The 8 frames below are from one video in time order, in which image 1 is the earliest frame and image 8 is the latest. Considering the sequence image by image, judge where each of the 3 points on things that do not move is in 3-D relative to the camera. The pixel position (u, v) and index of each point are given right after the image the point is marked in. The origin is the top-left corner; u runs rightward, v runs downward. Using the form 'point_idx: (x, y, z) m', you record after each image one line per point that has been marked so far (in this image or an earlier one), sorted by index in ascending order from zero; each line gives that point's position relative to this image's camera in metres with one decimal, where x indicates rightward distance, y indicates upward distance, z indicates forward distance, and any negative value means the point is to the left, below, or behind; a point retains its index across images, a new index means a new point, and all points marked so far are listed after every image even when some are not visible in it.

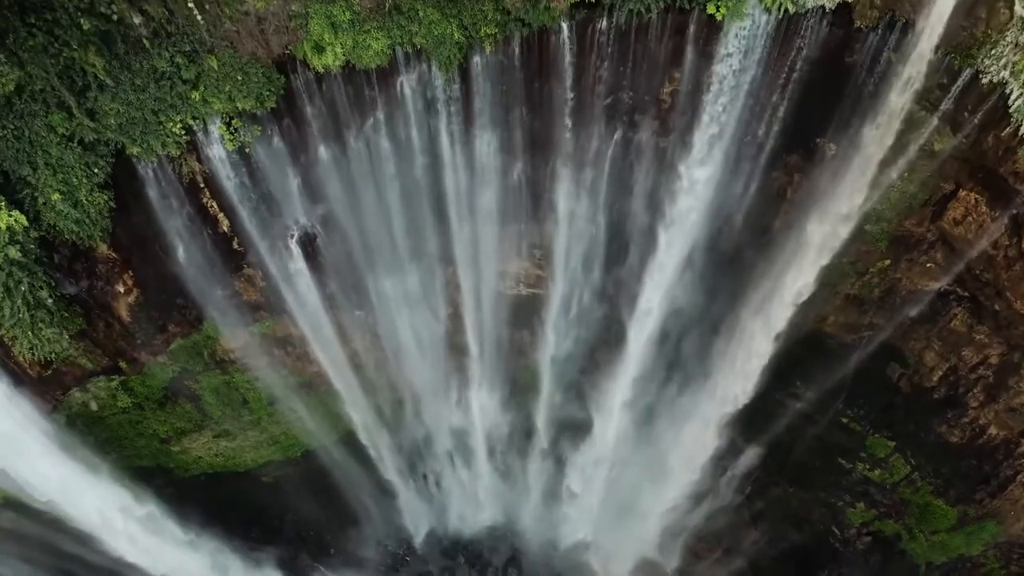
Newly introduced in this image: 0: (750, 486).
0: (+4.0, -3.4, +12.2) m
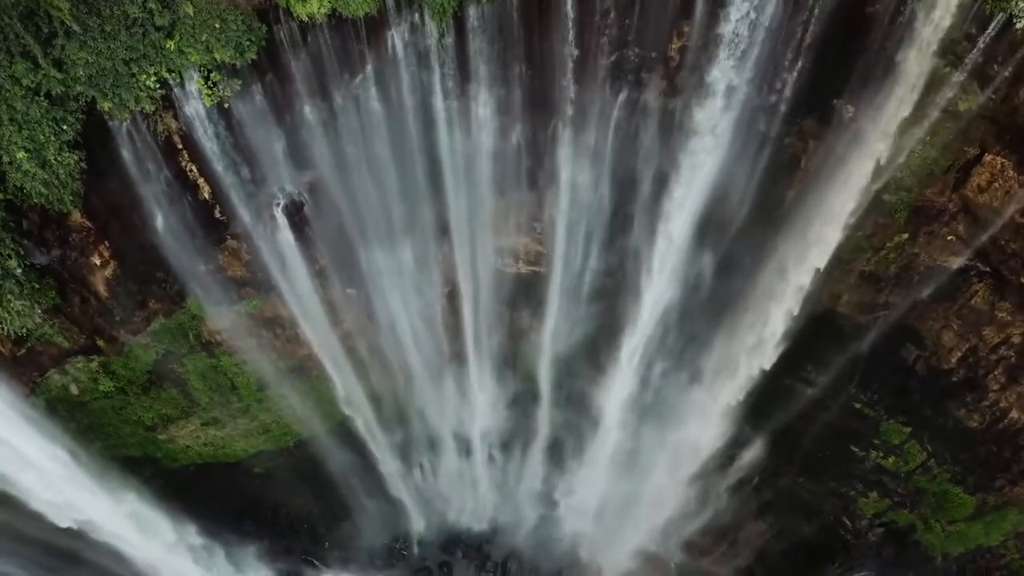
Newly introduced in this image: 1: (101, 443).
0: (+4.0, -3.1, +11.8) m
1: (-6.1, -2.3, +10.7) m
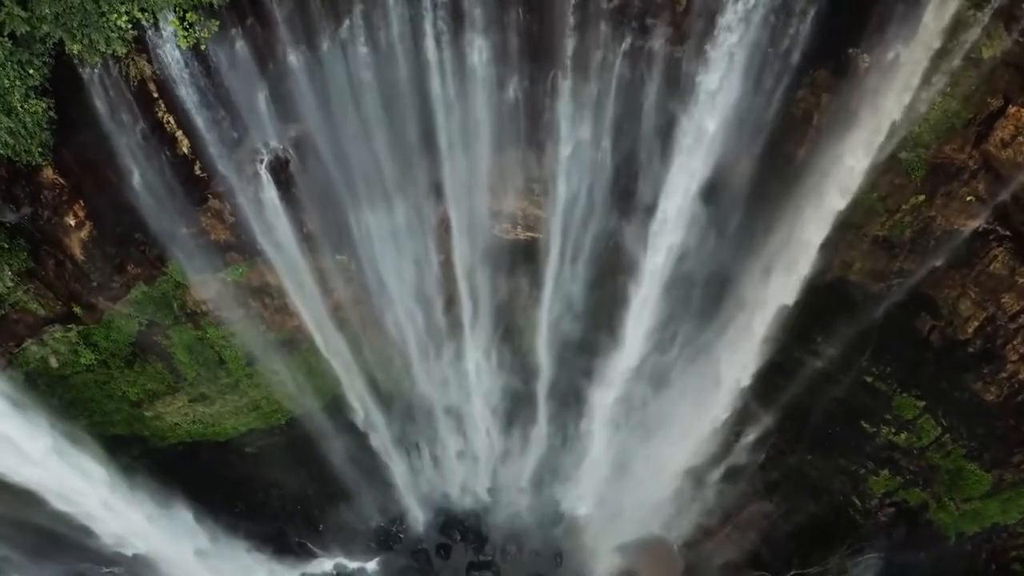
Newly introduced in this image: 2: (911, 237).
0: (+4.0, -2.6, +11.4) m
1: (-6.2, -1.9, +10.4) m
2: (+4.8, +0.6, +8.7) m
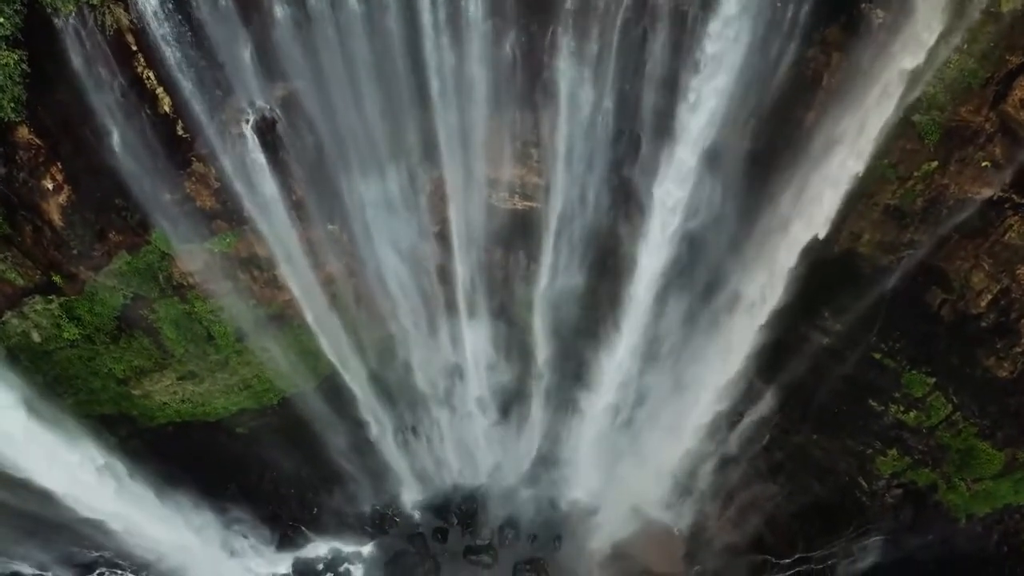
0: (+4.0, -2.3, +11.1) m
1: (-6.2, -1.6, +10.1) m
2: (+4.8, +1.0, +8.4) m
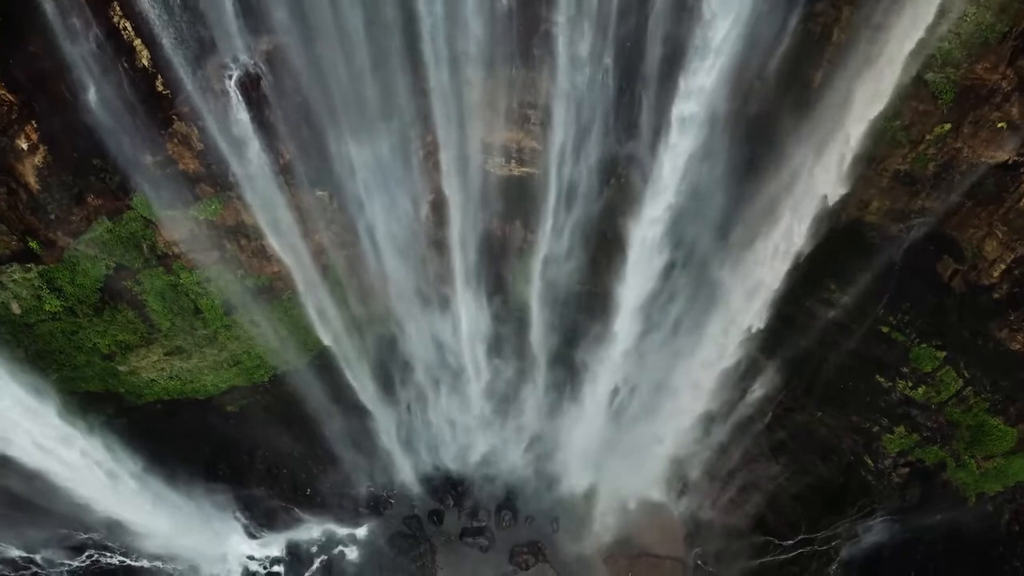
0: (+3.9, -1.9, +10.8) m
1: (-6.2, -1.2, +9.8) m
2: (+4.8, +1.3, +8.1) m
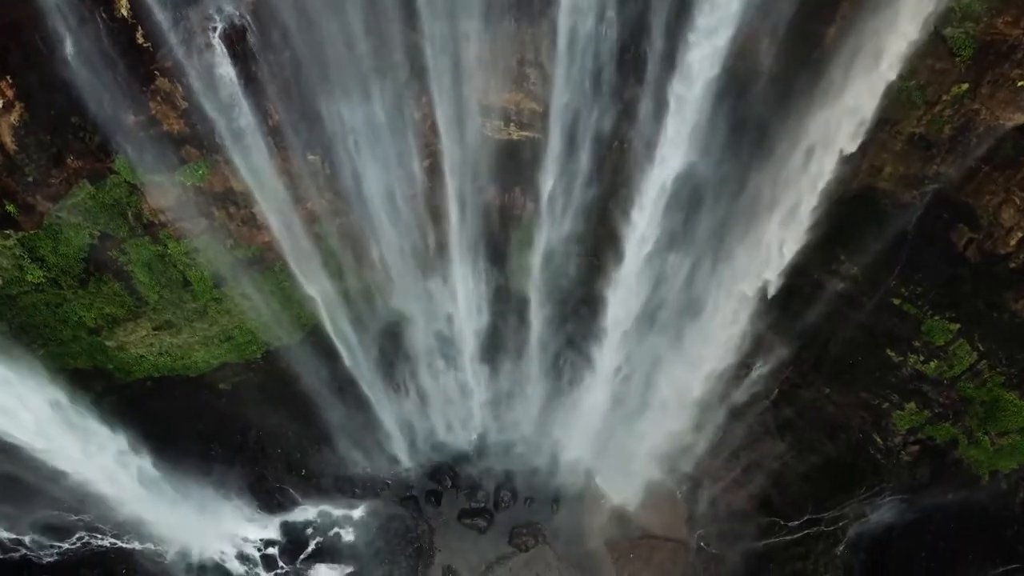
0: (+3.9, -1.5, +10.5) m
1: (-6.2, -0.8, +9.5) m
2: (+4.8, +1.7, +7.7) m
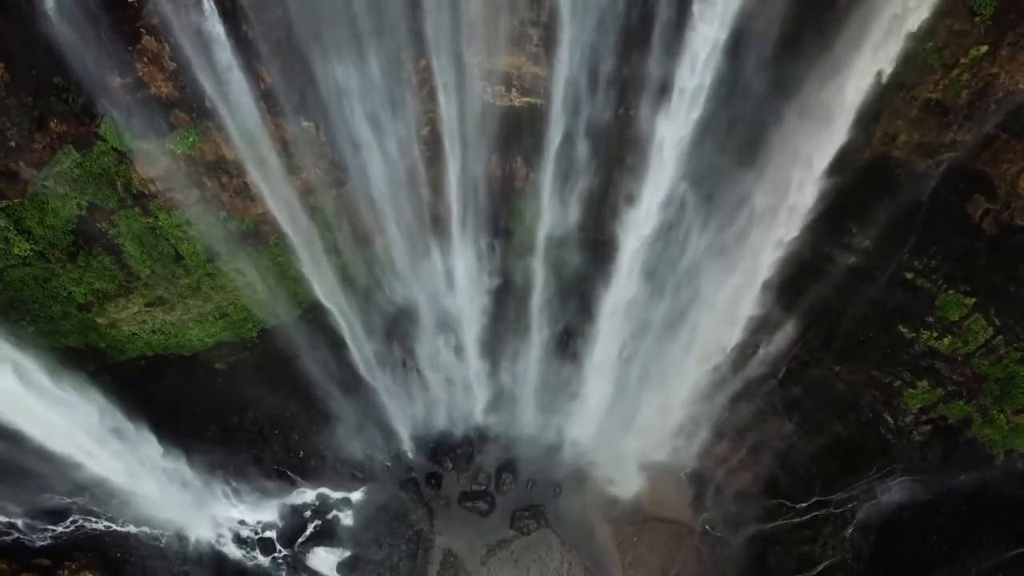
0: (+4.0, -1.1, +10.2) m
1: (-6.2, -0.5, +9.2) m
2: (+4.8, +2.0, +7.4) m
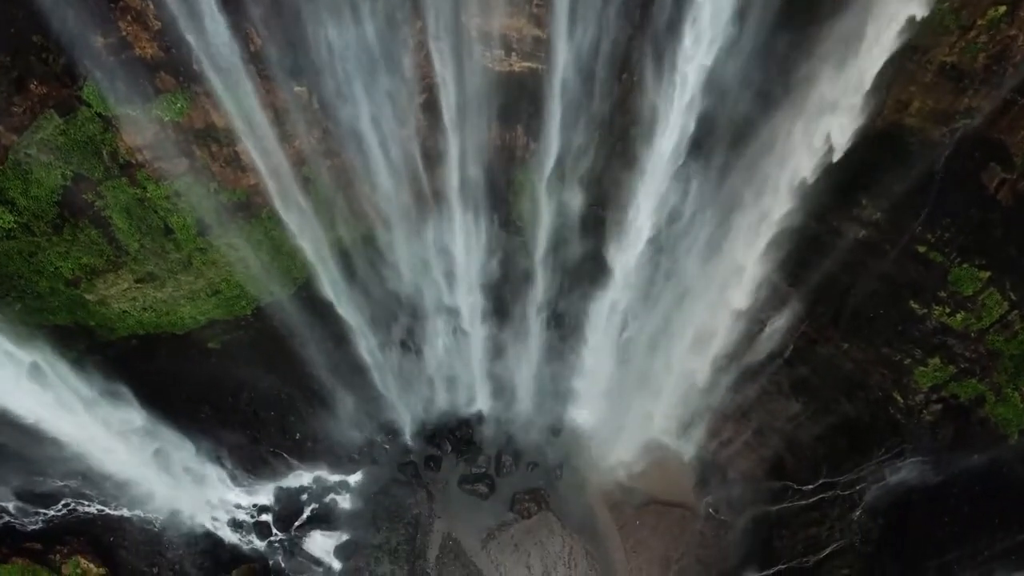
0: (+4.0, -0.8, +10.0) m
1: (-6.2, -0.2, +9.0) m
2: (+4.8, +2.3, +7.2) m
